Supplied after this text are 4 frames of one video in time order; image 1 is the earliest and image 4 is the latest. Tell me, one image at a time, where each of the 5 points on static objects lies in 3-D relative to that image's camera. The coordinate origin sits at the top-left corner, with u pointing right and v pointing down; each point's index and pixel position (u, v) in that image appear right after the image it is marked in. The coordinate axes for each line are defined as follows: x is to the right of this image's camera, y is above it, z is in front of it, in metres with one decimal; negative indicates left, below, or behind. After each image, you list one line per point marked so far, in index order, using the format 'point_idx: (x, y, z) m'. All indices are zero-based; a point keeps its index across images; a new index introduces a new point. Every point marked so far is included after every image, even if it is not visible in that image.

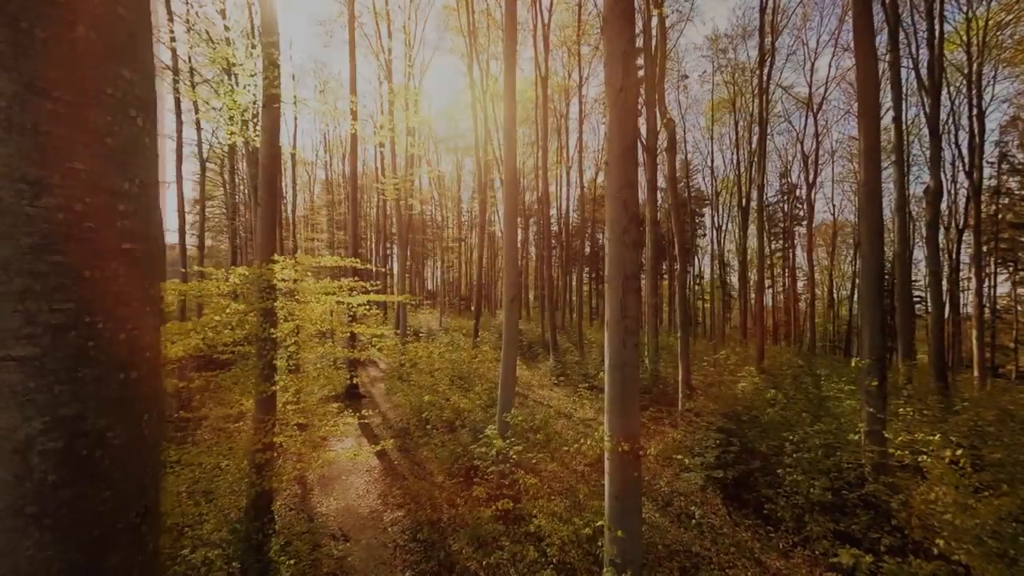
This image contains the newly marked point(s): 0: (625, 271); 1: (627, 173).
0: (+0.9, +0.2, +3.7) m
1: (+1.0, +1.0, +3.8) m
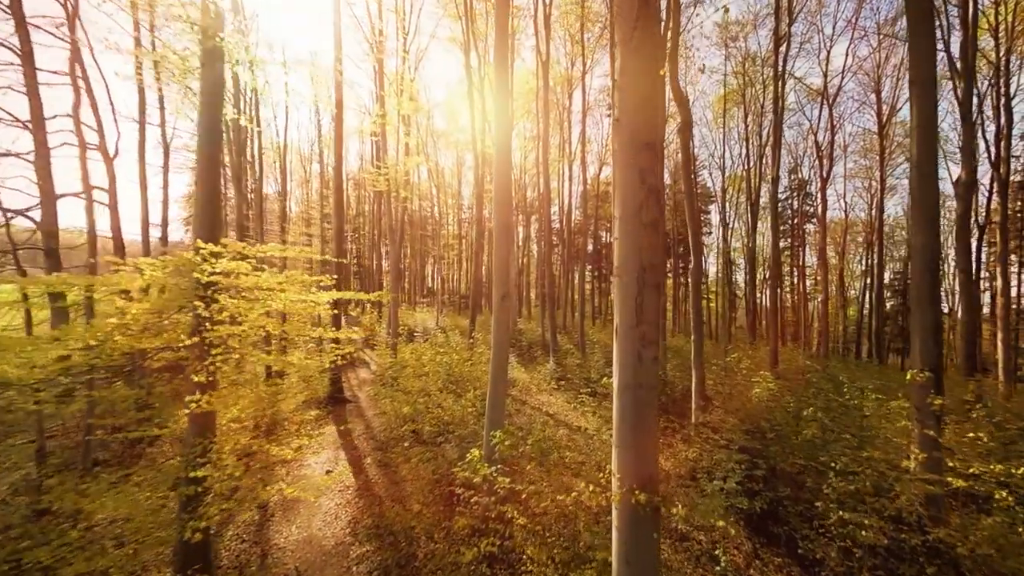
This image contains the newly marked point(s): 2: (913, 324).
0: (+0.8, +0.2, +2.8) m
1: (+0.8, +1.0, +2.9) m
2: (+4.7, -0.4, +5.3) m
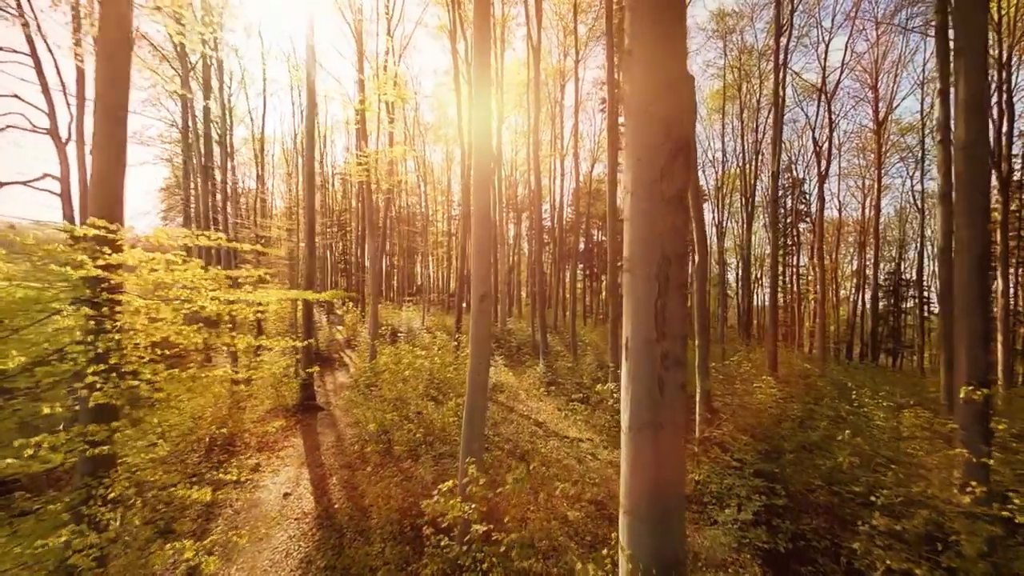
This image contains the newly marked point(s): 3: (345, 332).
0: (+0.7, +0.2, +2.0) m
1: (+0.7, +1.0, +2.0) m
2: (+4.5, -0.4, +4.6) m
3: (-7.1, -1.9, +19.2) m
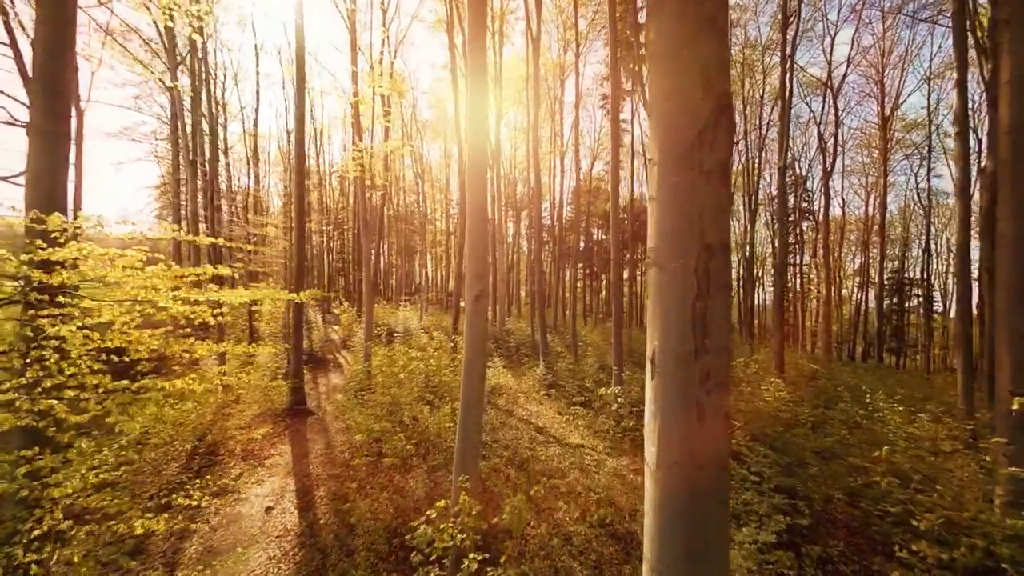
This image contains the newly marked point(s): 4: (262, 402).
0: (+0.6, +0.2, +1.6) m
1: (+0.7, +1.0, +1.6) m
2: (+4.5, -0.4, +4.1) m
3: (-7.1, -1.8, +18.8) m
4: (-5.4, -2.4, +9.7) m
